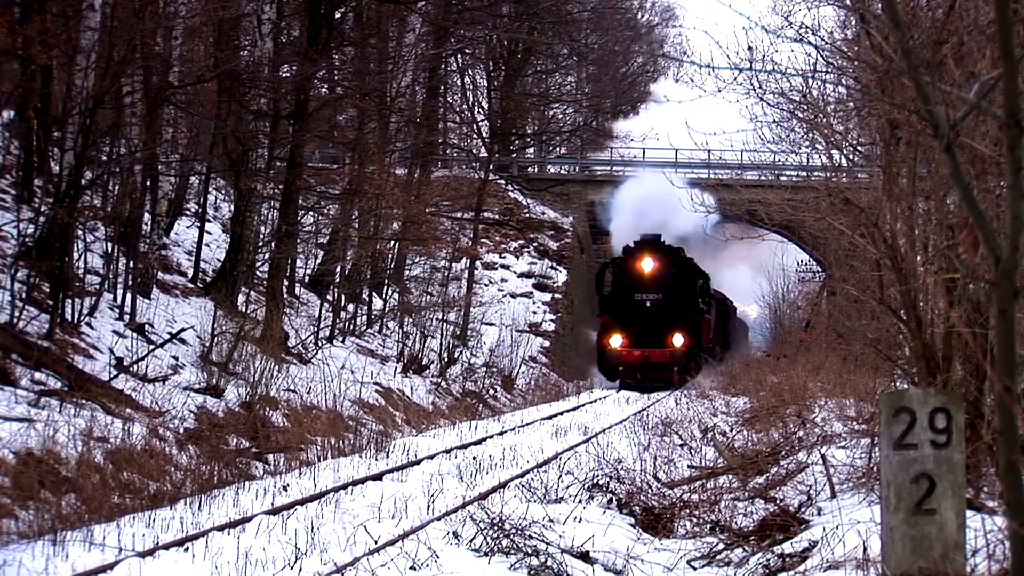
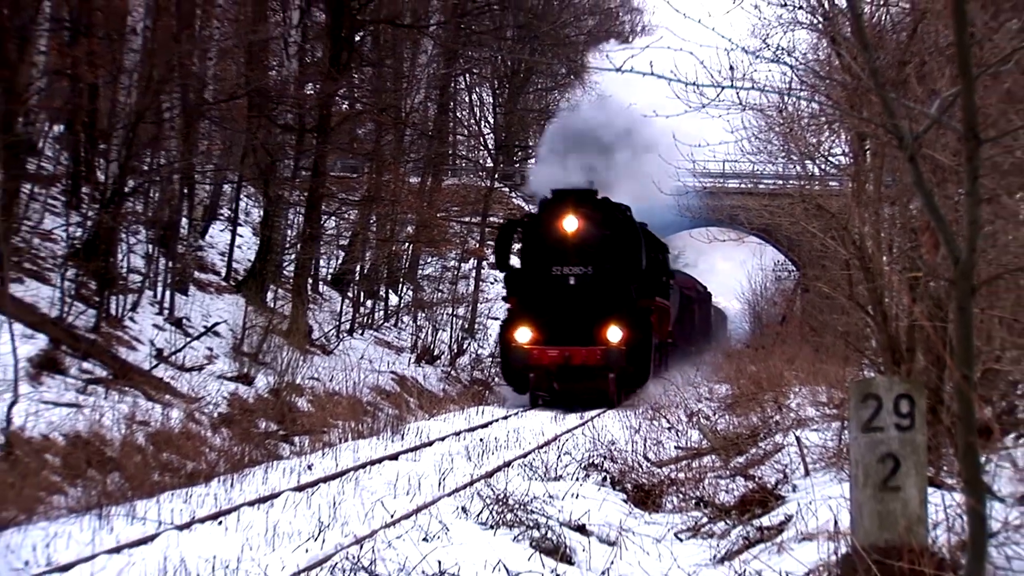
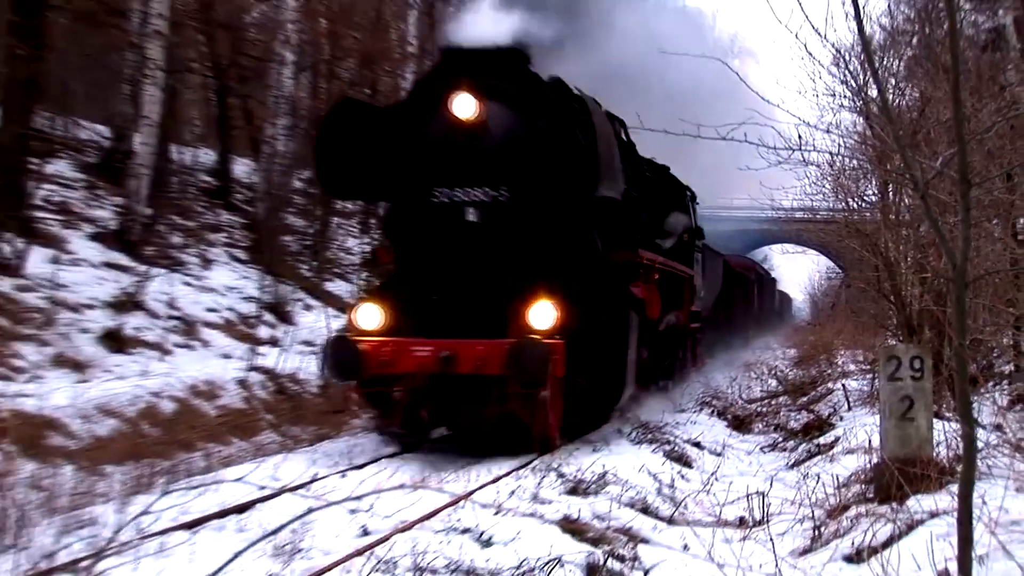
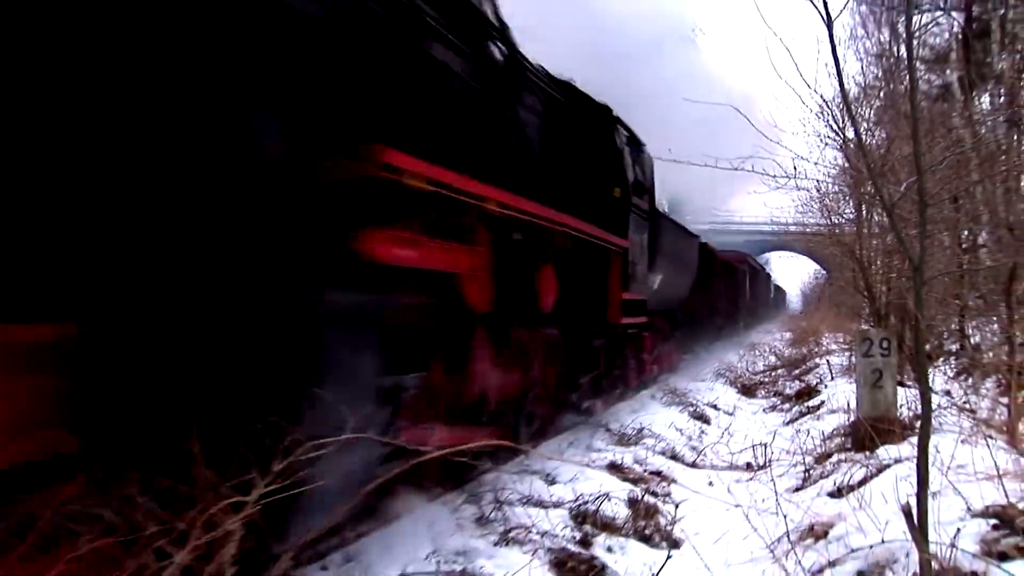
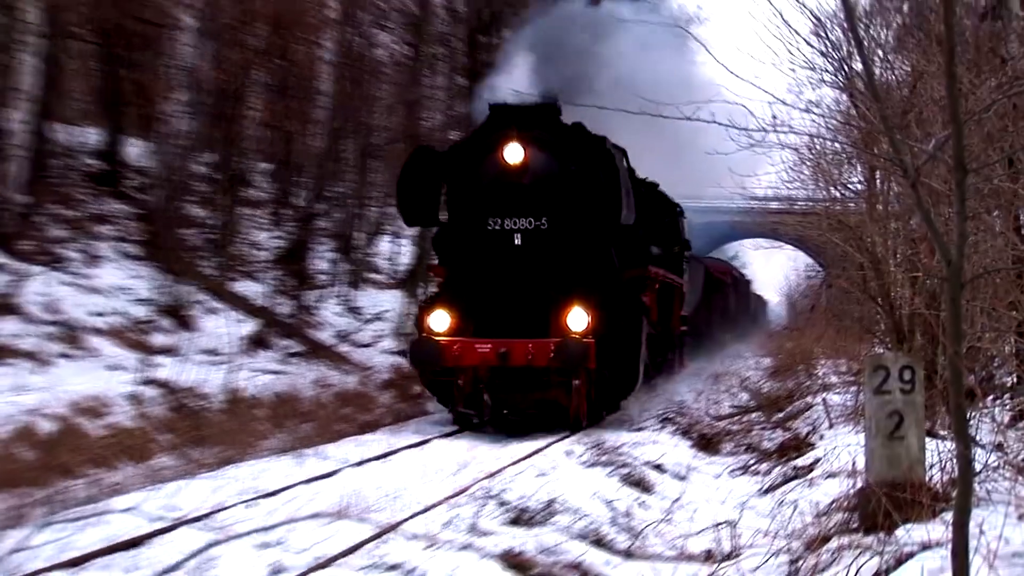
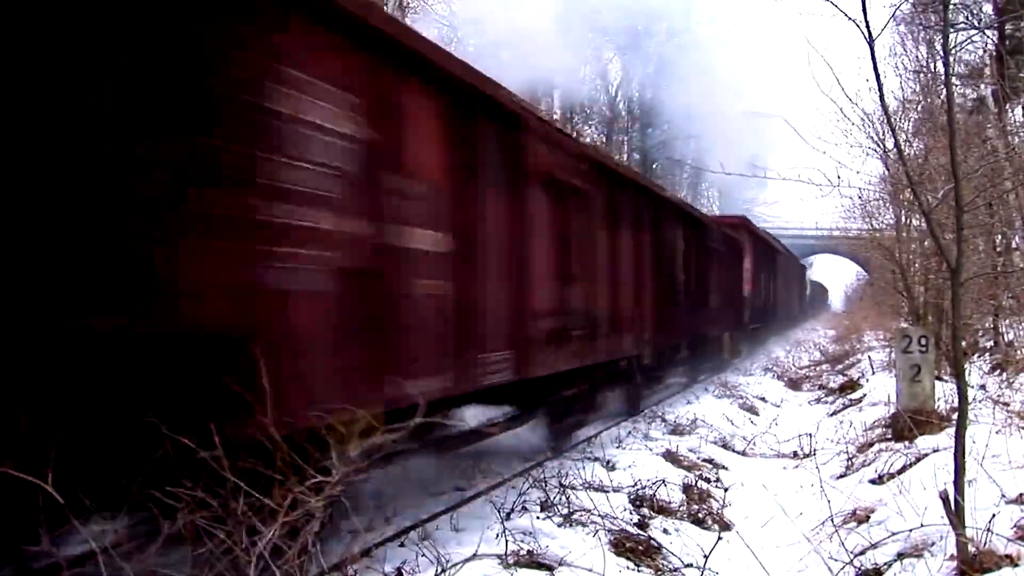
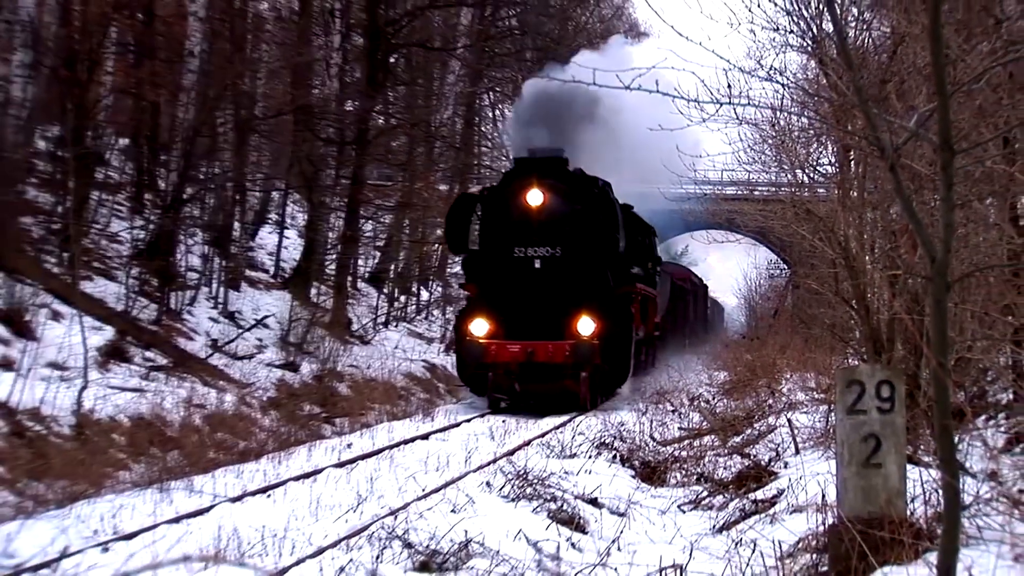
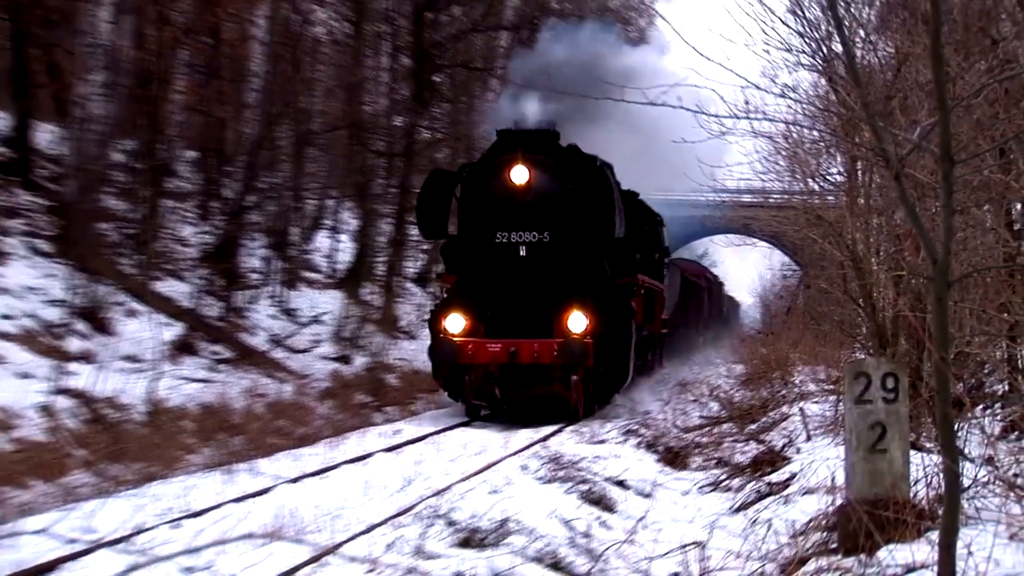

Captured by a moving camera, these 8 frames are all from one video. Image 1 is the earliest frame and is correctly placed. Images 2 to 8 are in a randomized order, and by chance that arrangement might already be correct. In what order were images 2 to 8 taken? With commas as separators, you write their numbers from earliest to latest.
2, 7, 8, 5, 3, 4, 6
